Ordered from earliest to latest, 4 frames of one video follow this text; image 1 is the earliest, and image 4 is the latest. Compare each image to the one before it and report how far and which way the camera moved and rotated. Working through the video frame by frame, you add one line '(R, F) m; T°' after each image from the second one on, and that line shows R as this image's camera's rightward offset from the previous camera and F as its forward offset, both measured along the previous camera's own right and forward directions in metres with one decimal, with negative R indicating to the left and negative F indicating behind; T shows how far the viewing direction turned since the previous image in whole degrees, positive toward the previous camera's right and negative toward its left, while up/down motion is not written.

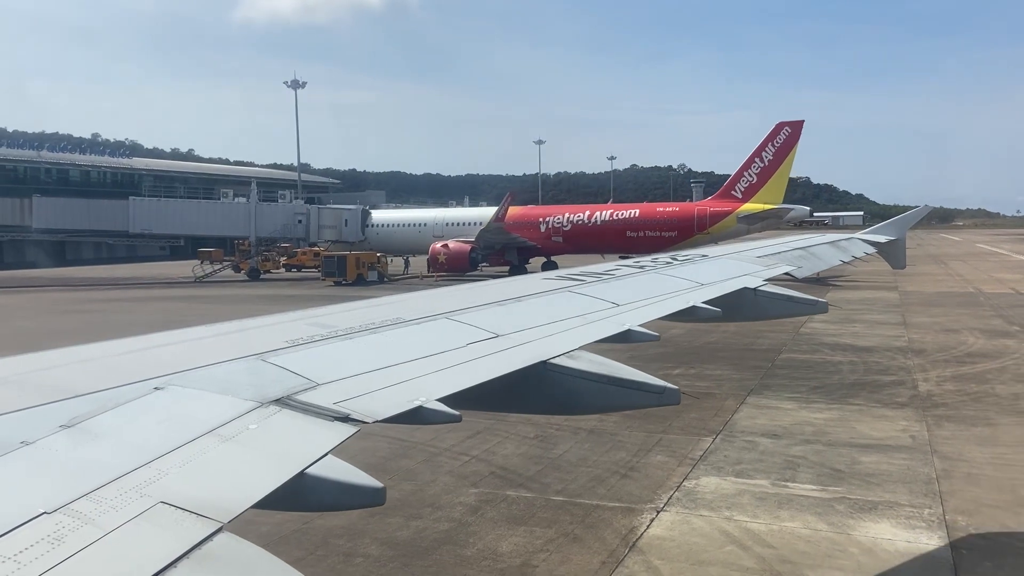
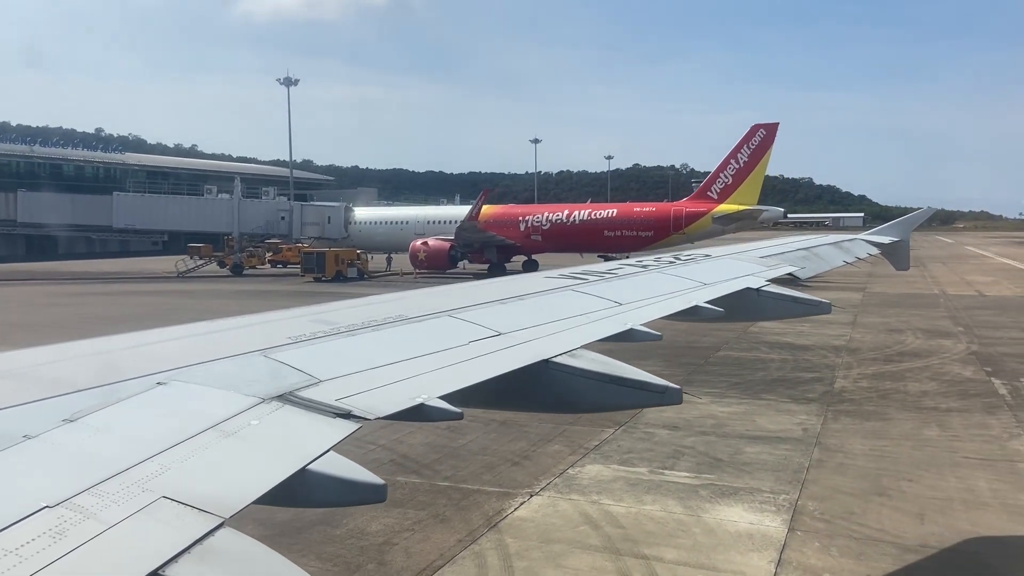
(+1.0, -0.3) m; 0°
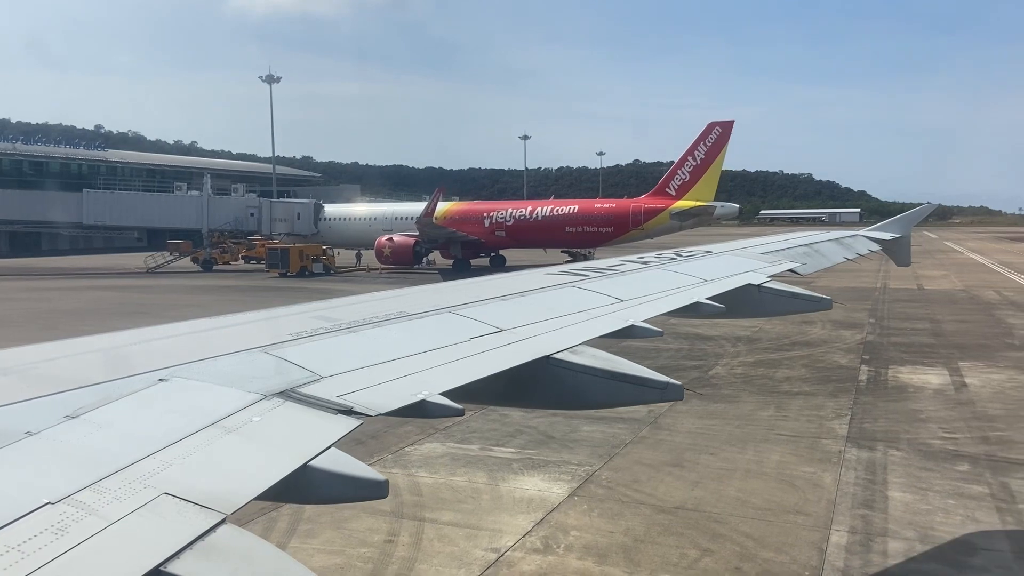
(+1.6, -0.6) m; +1°
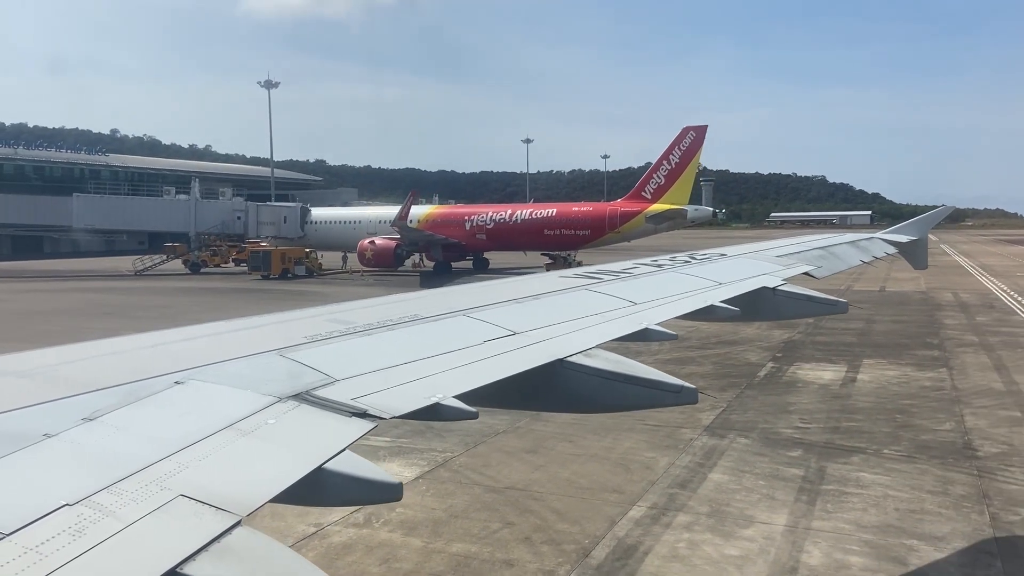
(+1.4, -0.6) m; 0°
